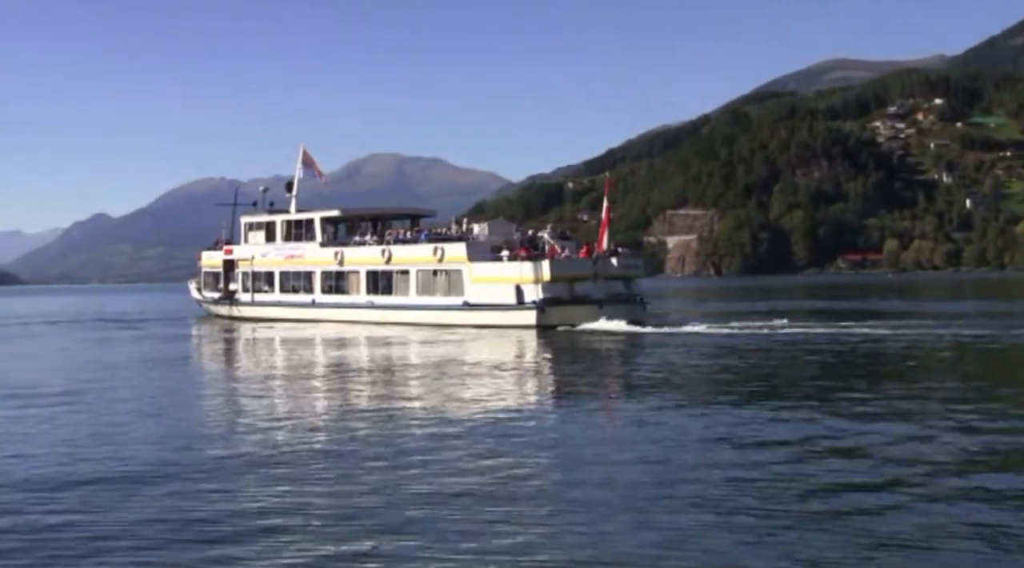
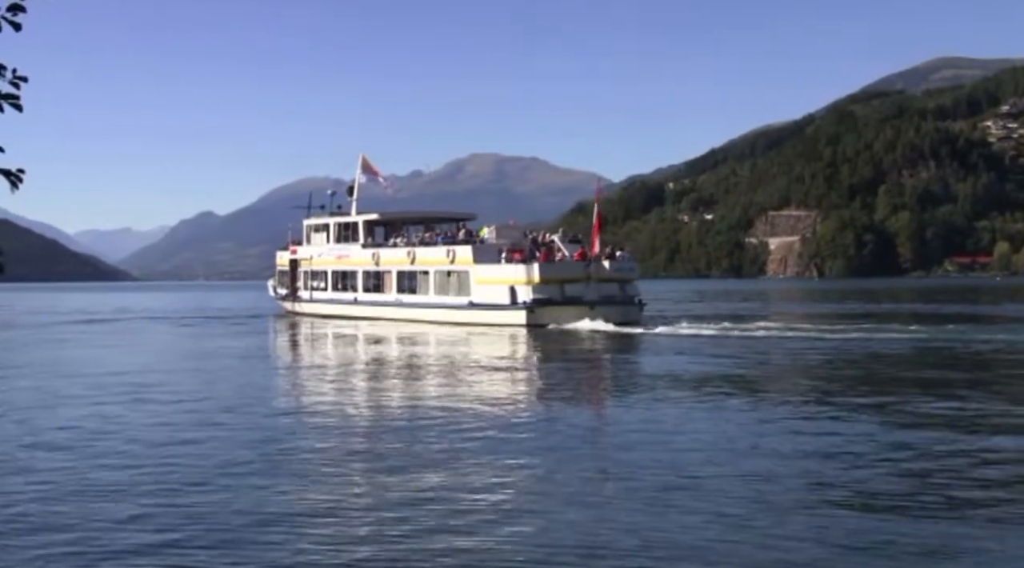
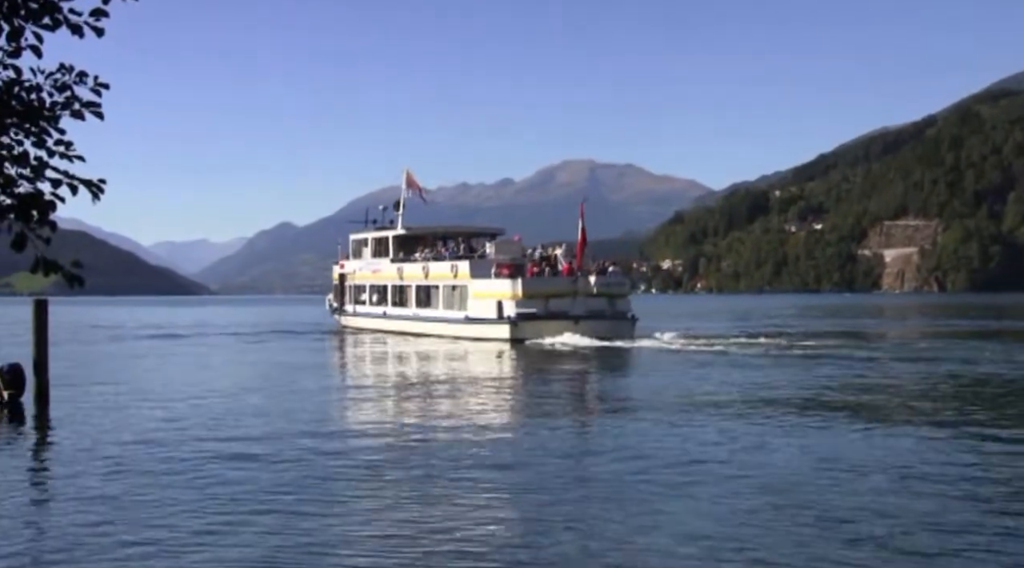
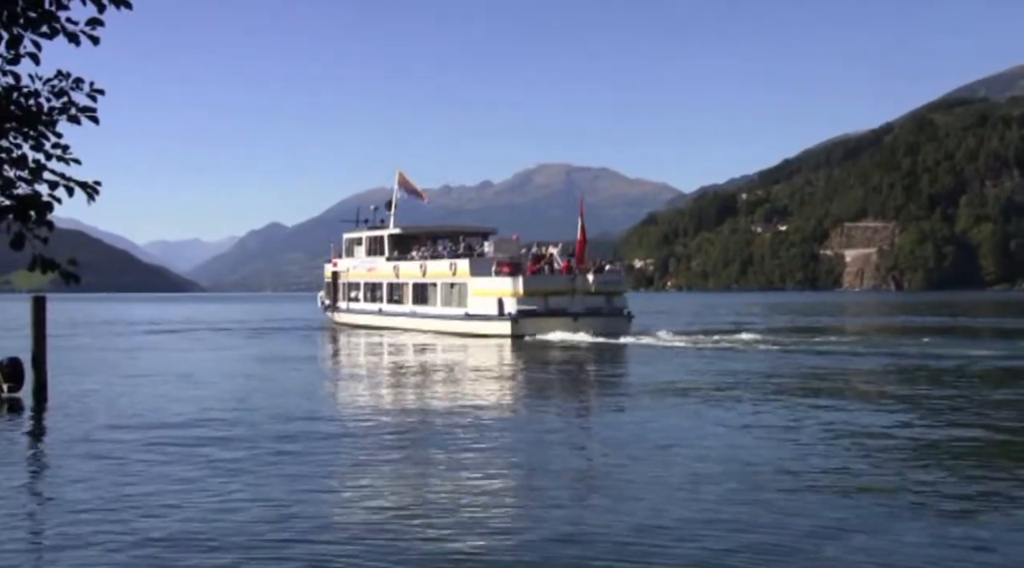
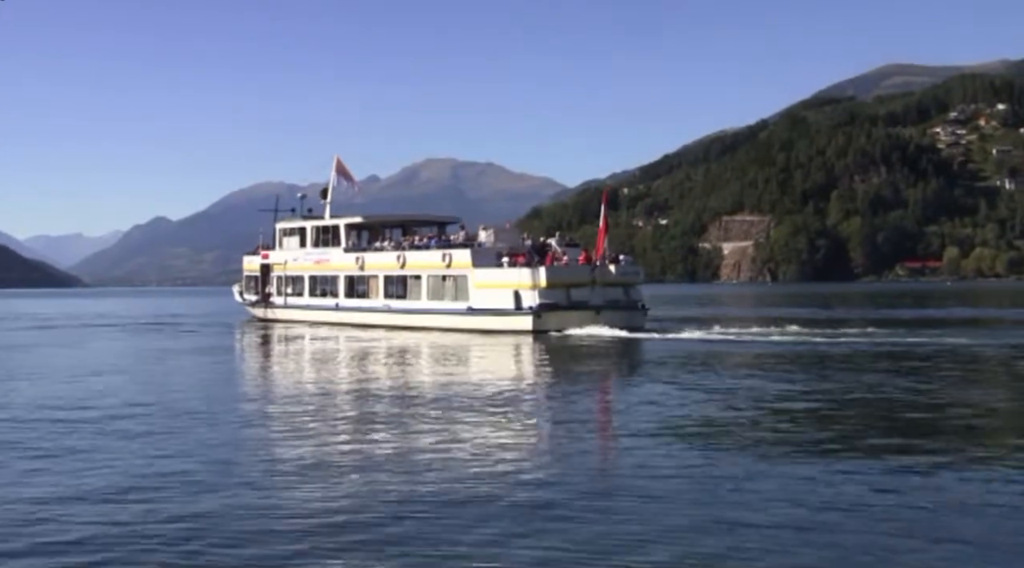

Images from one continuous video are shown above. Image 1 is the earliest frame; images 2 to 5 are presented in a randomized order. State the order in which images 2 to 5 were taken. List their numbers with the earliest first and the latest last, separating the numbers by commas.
5, 2, 4, 3
